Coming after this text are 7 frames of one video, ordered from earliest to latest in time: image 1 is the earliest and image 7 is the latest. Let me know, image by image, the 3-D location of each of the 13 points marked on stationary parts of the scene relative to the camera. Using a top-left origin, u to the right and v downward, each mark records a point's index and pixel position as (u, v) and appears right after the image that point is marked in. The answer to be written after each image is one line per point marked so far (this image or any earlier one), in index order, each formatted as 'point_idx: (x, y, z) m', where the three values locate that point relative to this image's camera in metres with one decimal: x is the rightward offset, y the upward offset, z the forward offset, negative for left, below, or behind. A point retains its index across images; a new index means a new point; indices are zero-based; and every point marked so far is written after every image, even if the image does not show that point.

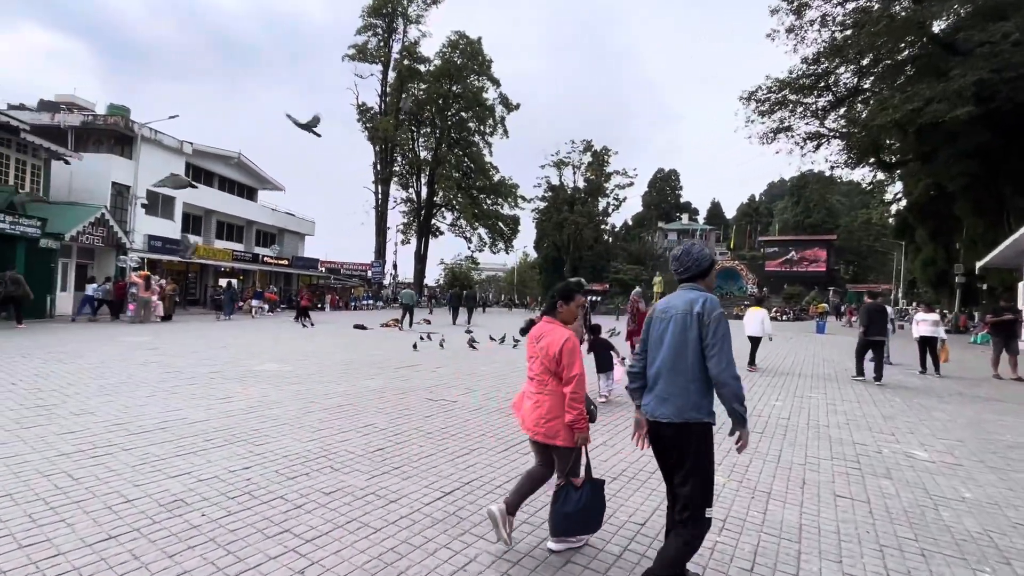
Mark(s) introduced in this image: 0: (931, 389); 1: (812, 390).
0: (+8.3, -2.0, +9.5) m
1: (+5.7, -1.9, +8.9) m
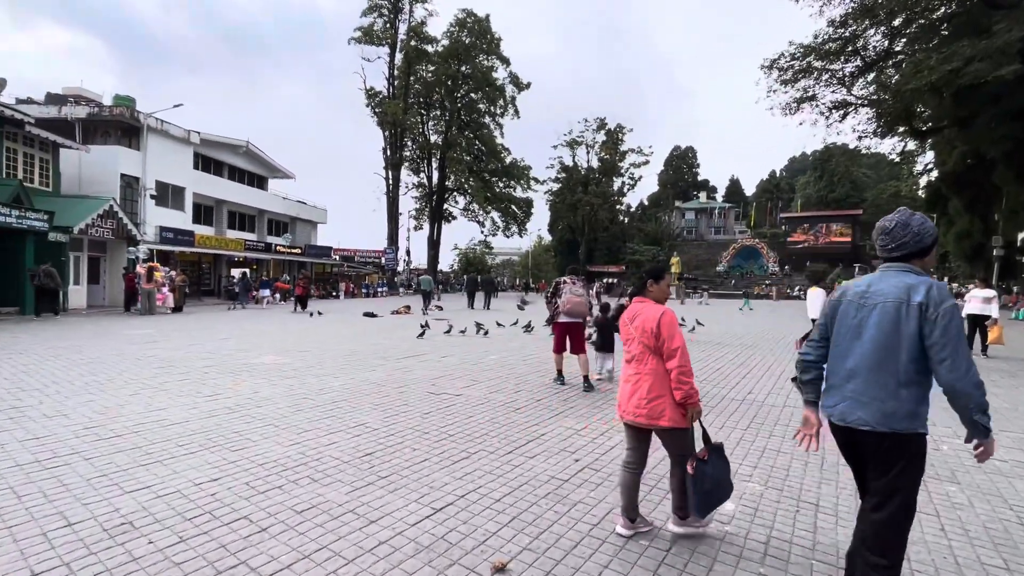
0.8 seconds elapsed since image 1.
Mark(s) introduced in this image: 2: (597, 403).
0: (+8.5, -1.5, +8.7) m
1: (+5.9, -1.5, +8.2) m
2: (+1.1, -1.4, +5.9) m
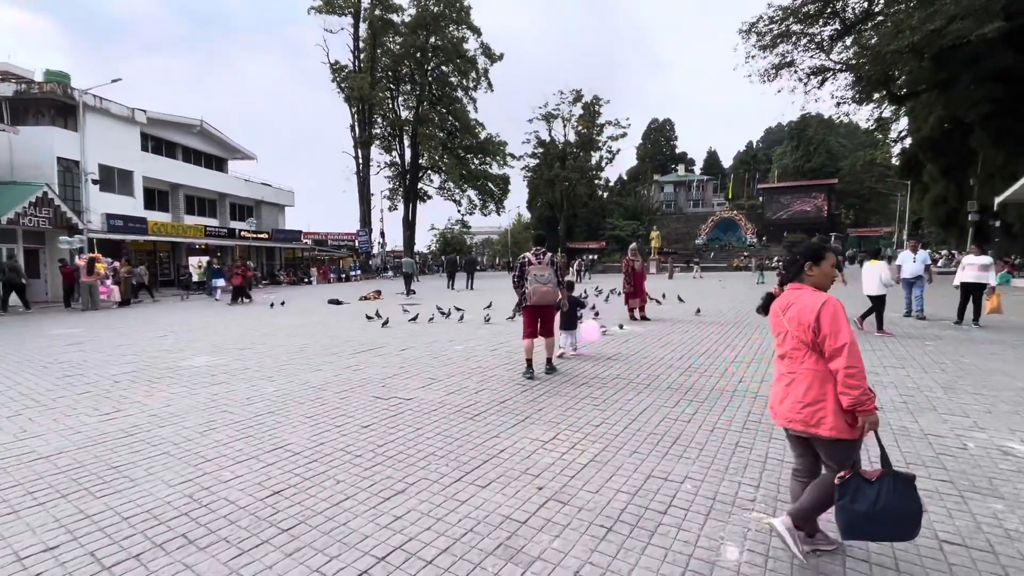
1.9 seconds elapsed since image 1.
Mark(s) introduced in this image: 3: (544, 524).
0: (+8.0, -1.0, +8.2) m
1: (+5.3, -1.0, +7.6) m
2: (+0.6, -1.2, +5.2) m
3: (+0.2, -1.4, +2.9) m
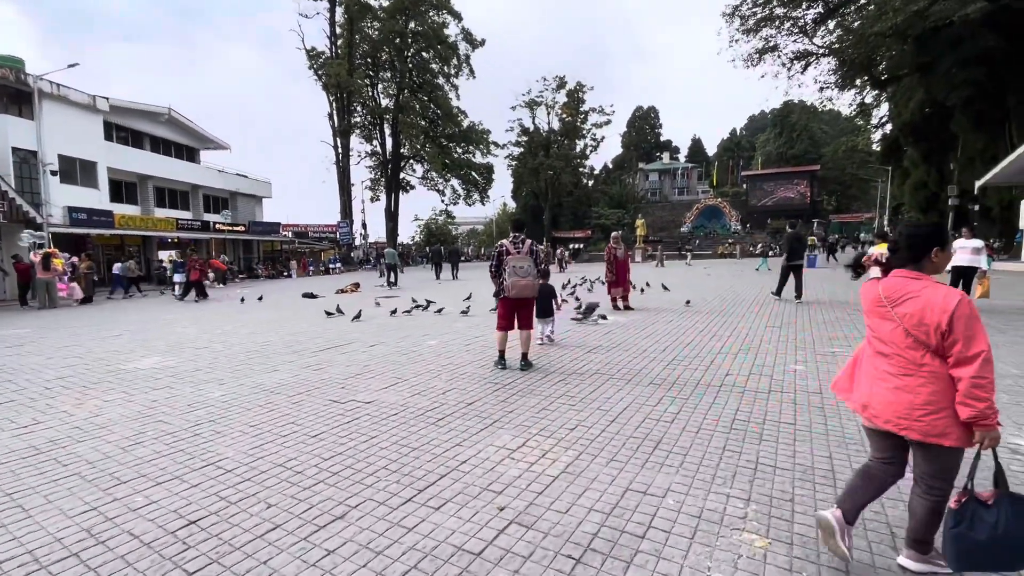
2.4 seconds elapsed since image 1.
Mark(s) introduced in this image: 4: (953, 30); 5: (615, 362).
0: (+7.6, -0.7, +8.0) m
1: (+5.0, -0.8, +7.3) m
2: (+0.3, -1.1, +4.7) m
3: (-0.1, -1.4, +2.5) m
4: (+18.4, +10.8, +19.9) m
5: (+1.4, -1.0, +6.4) m
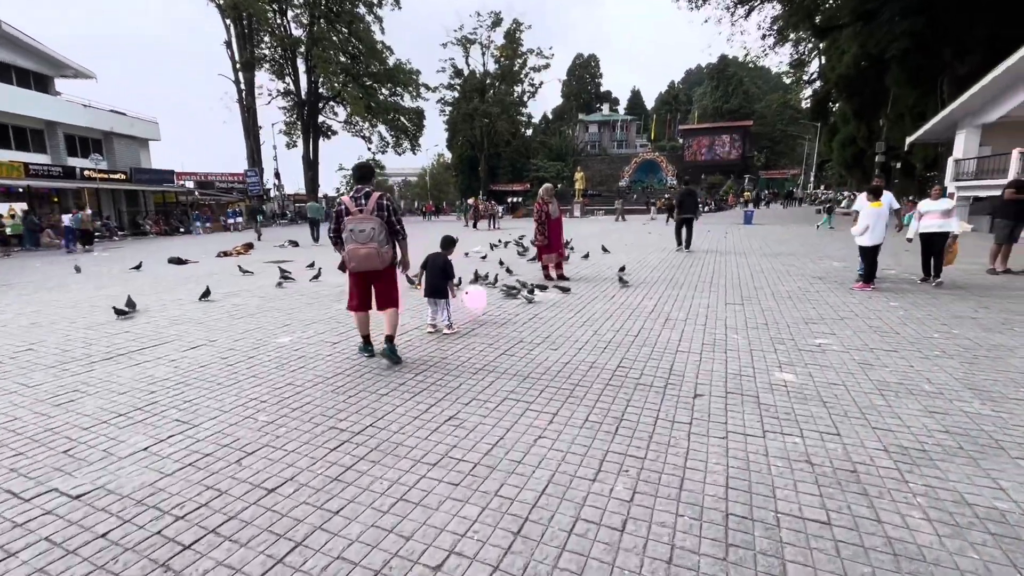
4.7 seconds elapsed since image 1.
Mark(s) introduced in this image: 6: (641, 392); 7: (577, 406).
0: (+6.2, -0.2, +6.8) m
1: (+3.7, -0.5, +5.8) m
2: (-0.6, -1.1, +2.8) m
3: (-0.7, -1.5, +0.5) m
4: (+15.4, +12.5, +18.8) m
5: (+0.3, -0.7, +4.5) m
6: (+1.0, -0.9, +3.9) m
7: (+0.5, -0.9, +3.6) m
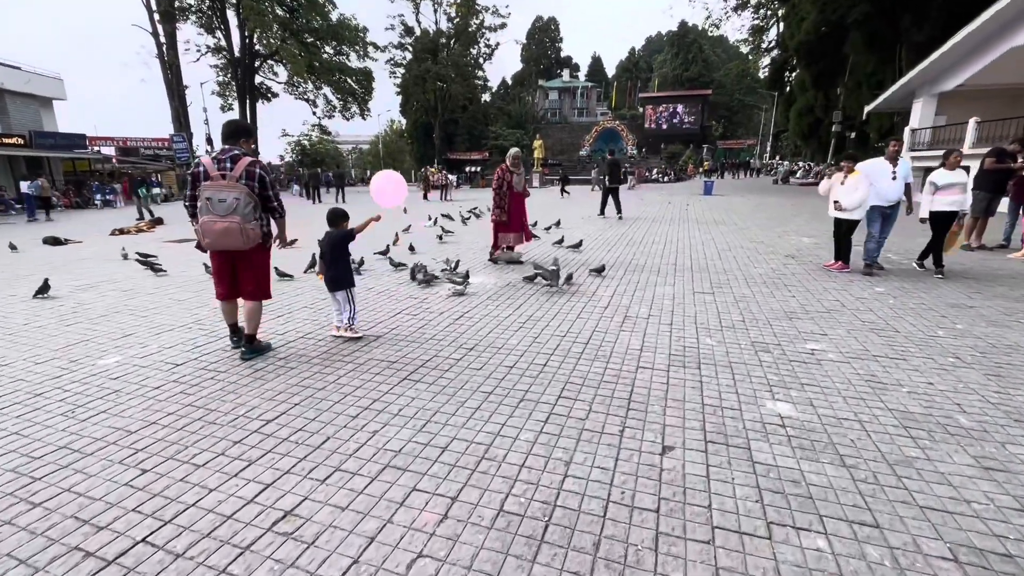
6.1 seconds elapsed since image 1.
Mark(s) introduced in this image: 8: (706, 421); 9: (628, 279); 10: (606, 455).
0: (+5.3, 0.0, +6.0) m
1: (+2.9, -0.3, +4.8) m
2: (-1.1, -1.2, +1.5) m
3: (-1.0, -1.8, -0.8) m
4: (+13.4, +13.5, +17.9) m
5: (-0.4, -0.8, +3.2) m
6: (+0.4, -0.9, +2.7) m
7: (-0.1, -1.0, +2.4) m
8: (+1.2, -0.8, +3.0) m
9: (+1.5, +0.1, +6.5) m
10: (+0.5, -0.9, +2.6) m
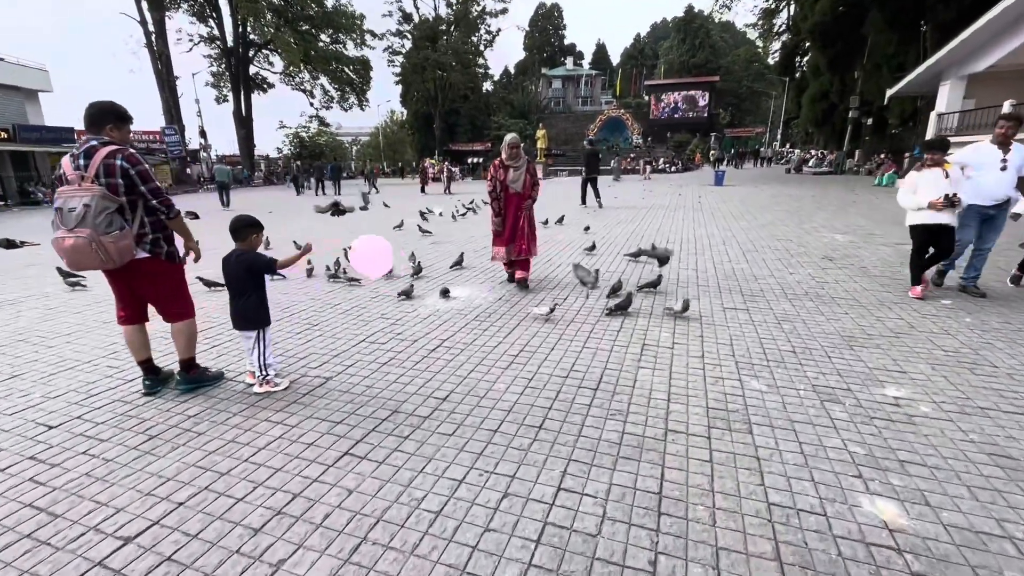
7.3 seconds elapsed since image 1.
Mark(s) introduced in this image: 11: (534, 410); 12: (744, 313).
0: (+5.3, -0.1, +4.9) m
1: (+2.8, -0.5, +3.8) m
2: (-1.2, -1.5, +0.5) m
3: (-1.2, -2.1, -1.7) m
4: (+13.4, +13.6, +16.5) m
5: (-0.5, -1.0, +2.3) m
6: (+0.3, -1.1, +1.7) m
7: (-0.2, -1.2, +1.4) m
8: (+1.1, -1.0, +2.0) m
9: (+1.4, 0.0, +5.5) m
10: (+0.4, -1.1, +1.6) m
11: (+0.1, -0.8, +3.0) m
12: (+2.3, -0.2, +4.7) m
